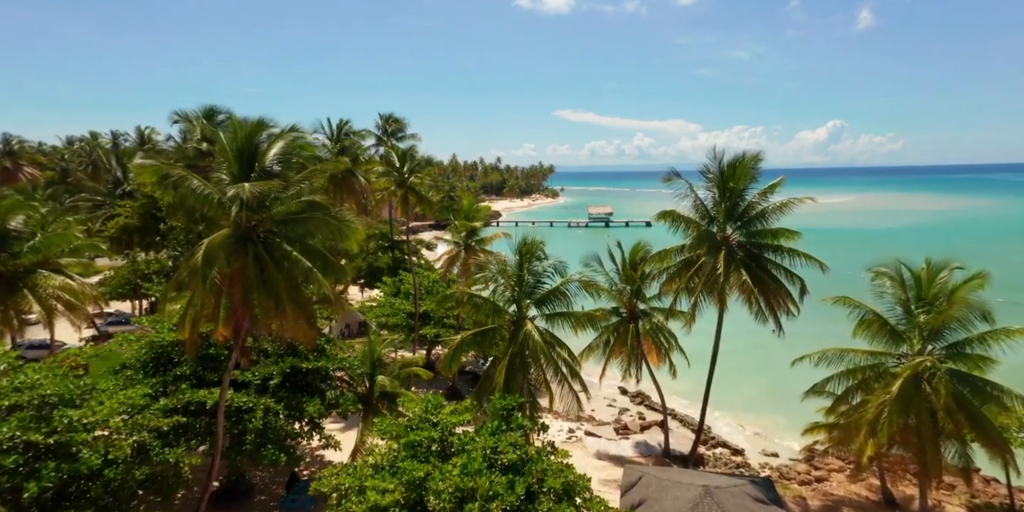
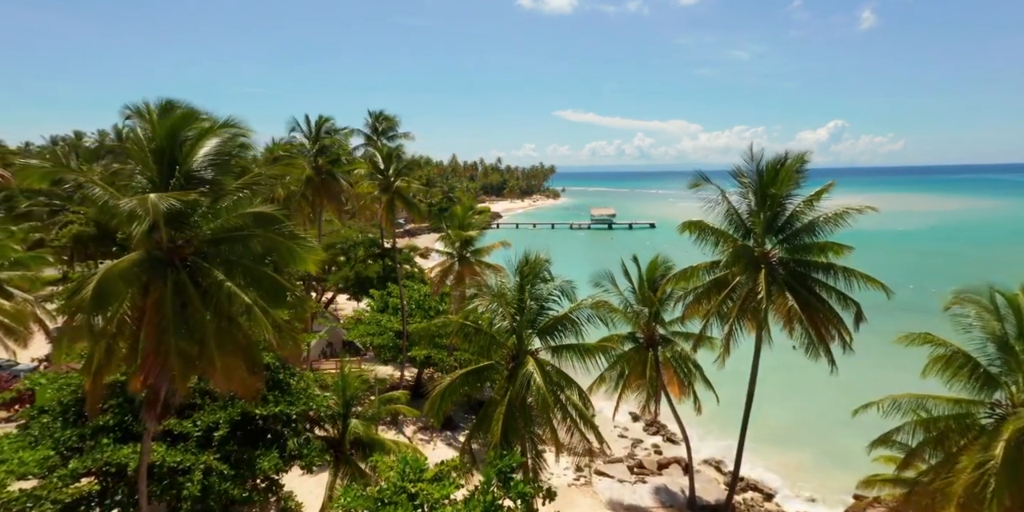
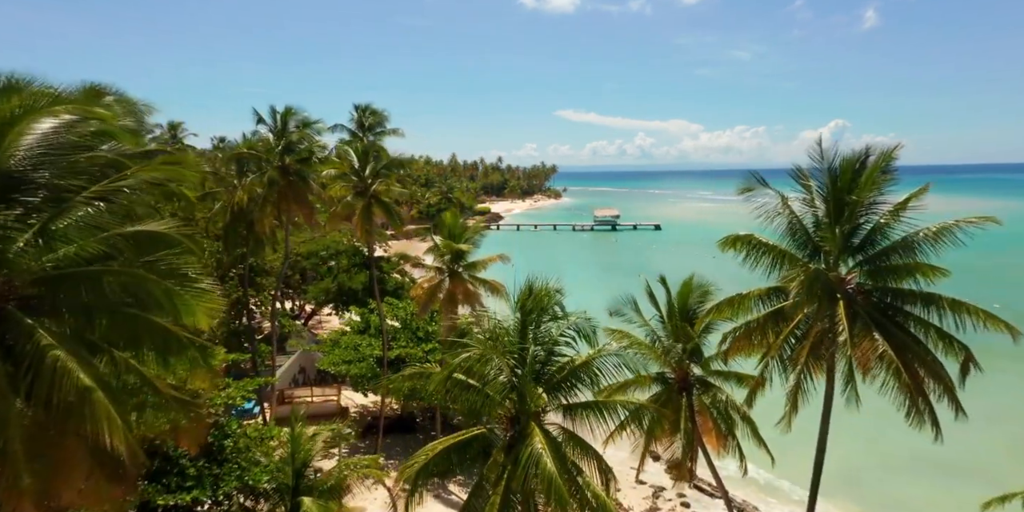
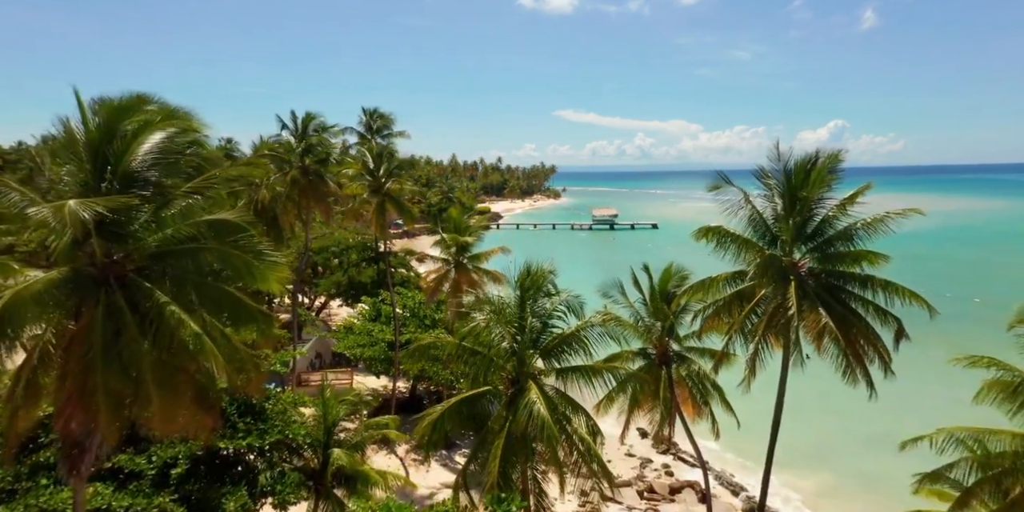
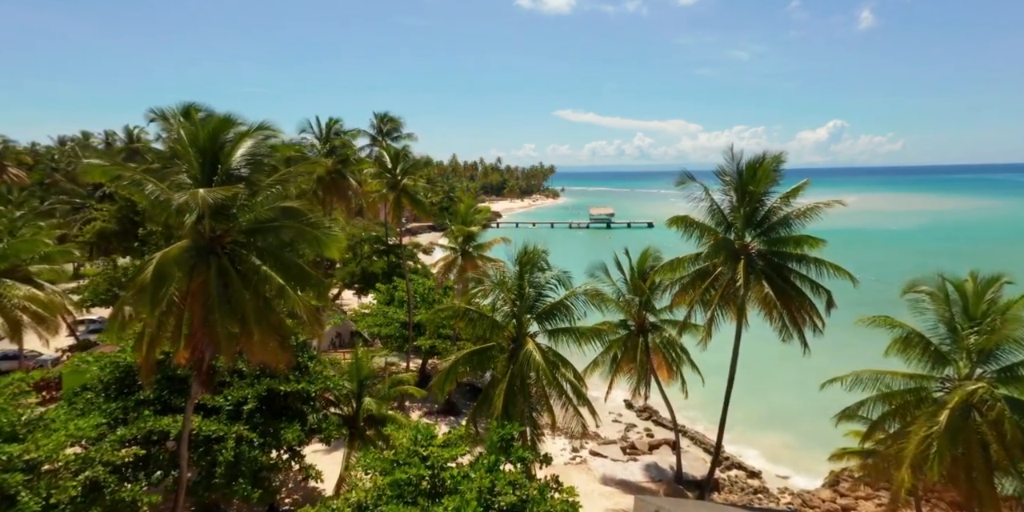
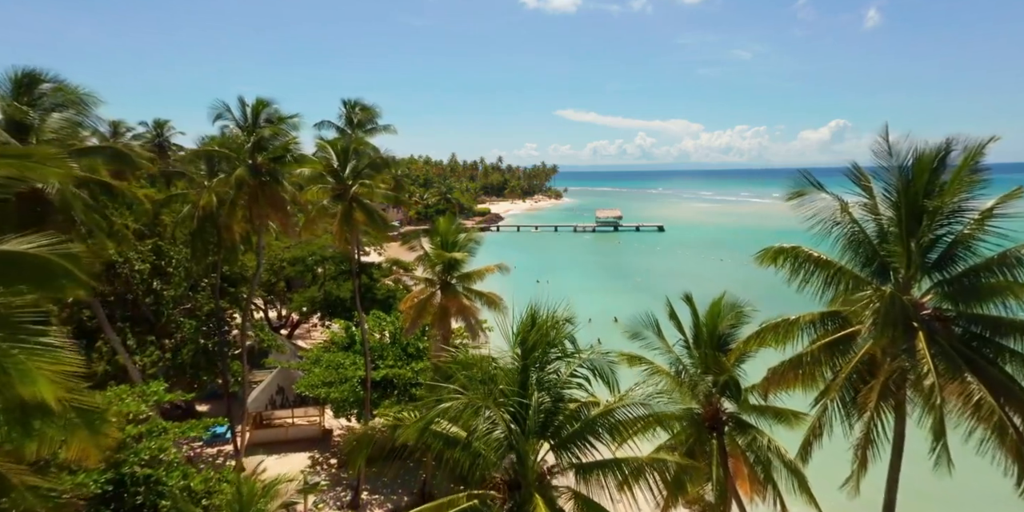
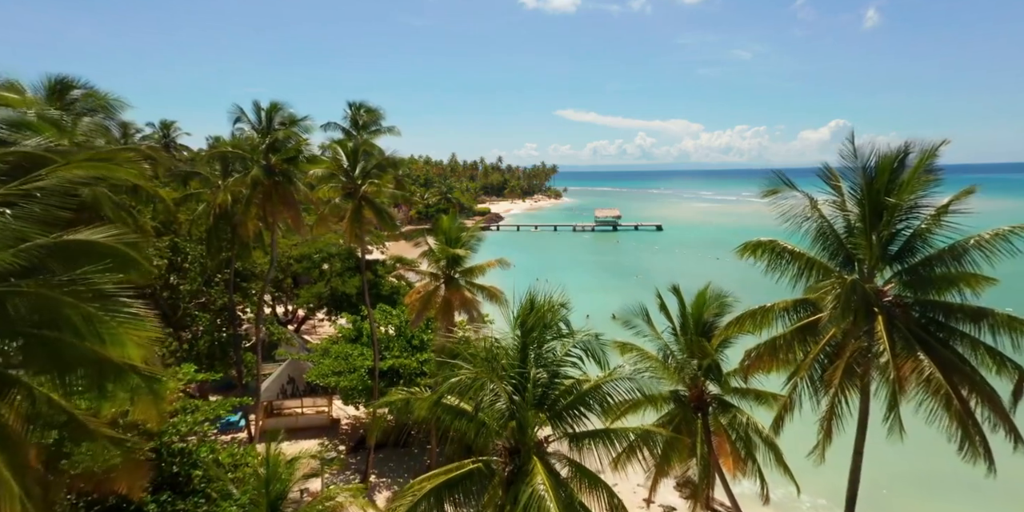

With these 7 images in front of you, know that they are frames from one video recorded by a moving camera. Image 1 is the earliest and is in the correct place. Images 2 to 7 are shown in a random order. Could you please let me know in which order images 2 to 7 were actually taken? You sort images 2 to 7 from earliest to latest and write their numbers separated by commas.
5, 2, 4, 3, 7, 6
